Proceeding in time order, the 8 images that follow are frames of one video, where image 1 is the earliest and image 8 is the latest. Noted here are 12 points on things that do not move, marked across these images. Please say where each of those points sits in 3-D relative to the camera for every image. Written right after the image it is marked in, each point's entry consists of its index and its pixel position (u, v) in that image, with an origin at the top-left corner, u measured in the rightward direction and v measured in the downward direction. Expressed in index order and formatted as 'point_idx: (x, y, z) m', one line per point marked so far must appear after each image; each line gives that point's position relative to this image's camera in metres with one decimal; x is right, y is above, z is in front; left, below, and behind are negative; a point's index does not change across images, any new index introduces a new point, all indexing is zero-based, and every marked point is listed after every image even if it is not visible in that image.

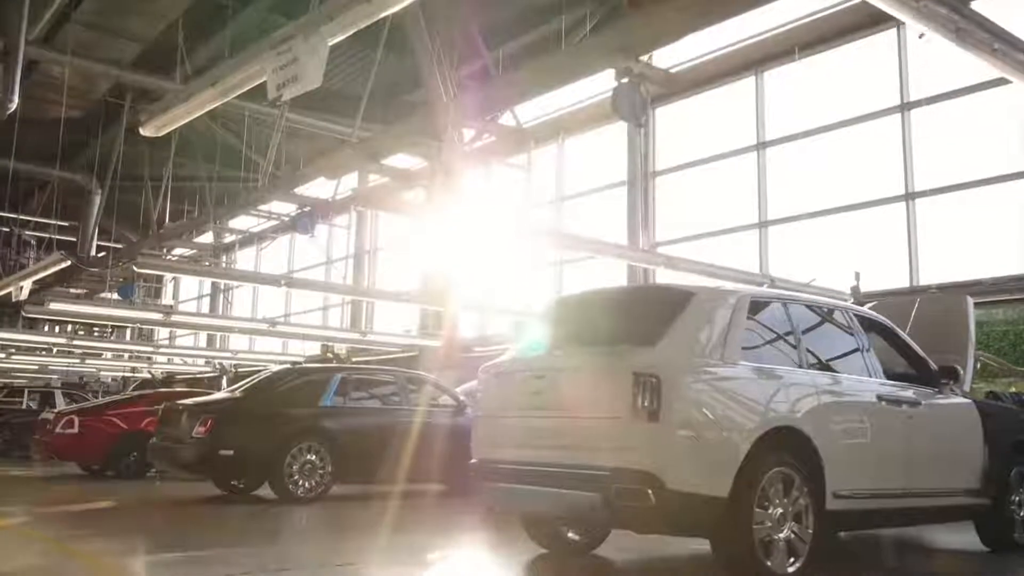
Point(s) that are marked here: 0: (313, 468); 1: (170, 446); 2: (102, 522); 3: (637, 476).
0: (-1.9, -1.7, +8.3) m
1: (-3.3, -1.5, +8.3) m
2: (-3.6, -2.0, +7.6) m
3: (+0.5, -0.8, +3.8) m
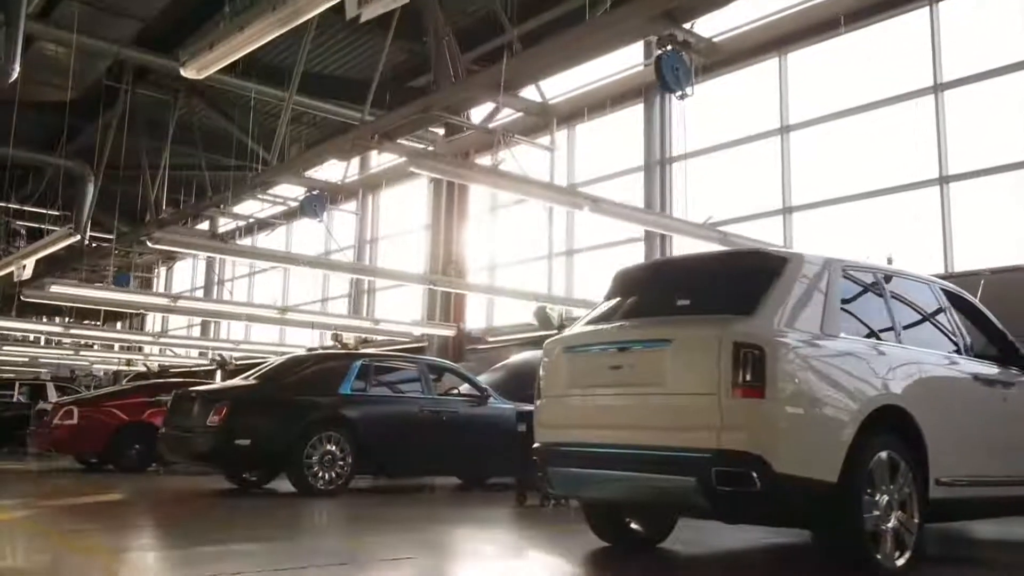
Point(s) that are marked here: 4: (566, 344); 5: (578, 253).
0: (-1.6, -1.6, +7.9) m
1: (-3.0, -1.3, +7.9) m
2: (-3.3, -1.9, +7.2) m
3: (+0.9, -0.7, +3.4) m
4: (+0.3, -0.3, +4.3) m
5: (+1.1, +0.6, +14.6) m
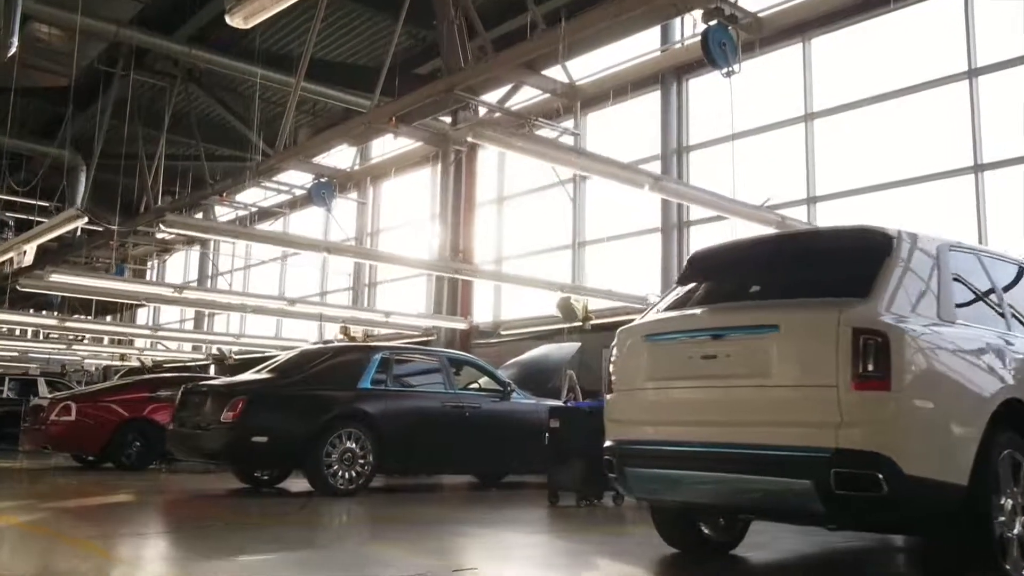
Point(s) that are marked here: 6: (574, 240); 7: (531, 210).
0: (-1.3, -1.5, +7.5) m
1: (-2.8, -1.2, +7.4) m
2: (-3.1, -1.8, +6.7) m
3: (+1.2, -0.6, +3.0) m
4: (+0.6, -0.2, +3.9) m
5: (+1.2, +0.7, +14.2) m
6: (+1.0, +0.8, +14.5) m
7: (+0.3, +1.4, +15.4) m
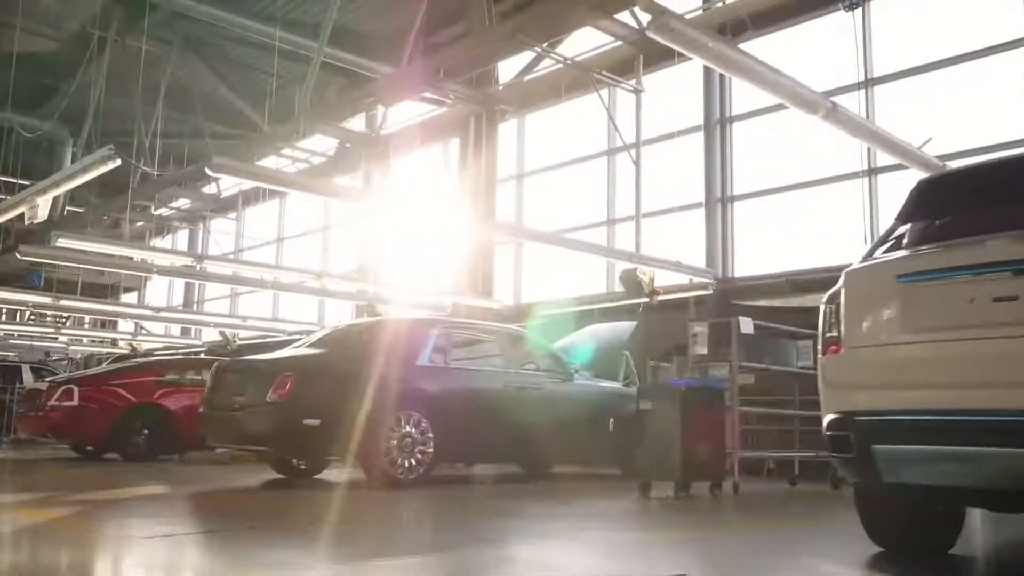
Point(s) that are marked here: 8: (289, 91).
0: (-0.7, -1.2, +6.6) m
1: (-2.1, -0.9, +6.5) m
2: (-2.5, -1.5, +5.8) m
3: (+1.9, -0.4, +2.2) m
4: (+1.3, +0.1, +3.0) m
5: (+1.7, +1.0, +13.4) m
6: (+1.4, +1.1, +13.7) m
7: (+0.7, +1.7, +14.6) m
8: (-4.2, +3.7, +16.5) m
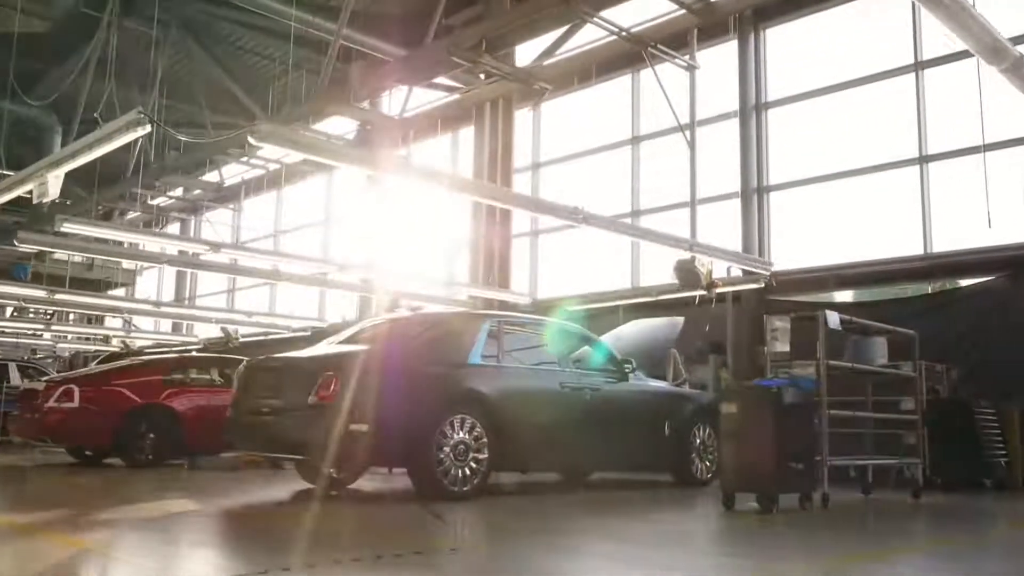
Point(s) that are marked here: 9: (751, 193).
0: (-0.3, -1.1, +5.9) m
1: (-1.7, -0.9, +5.8) m
2: (-2.0, -1.4, +5.1) m
3: (+2.5, -0.3, +1.6) m
4: (+1.8, +0.1, +2.4) m
5: (+1.9, +1.1, +12.8) m
6: (+1.7, +1.2, +13.1) m
7: (+1.0, +1.8, +13.9) m
8: (-4.0, +3.8, +15.8) m
9: (+3.1, +1.2, +11.5) m
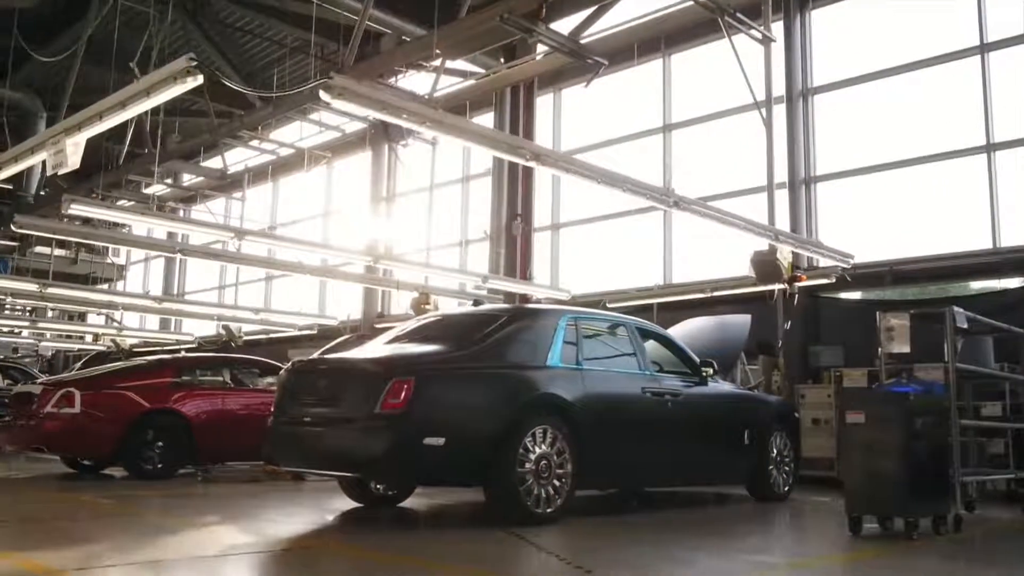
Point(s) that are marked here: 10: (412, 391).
0: (+0.2, -1.1, +5.2) m
1: (-1.2, -0.8, +5.0) m
2: (-1.5, -1.3, +4.3) m
3: (+3.1, -0.3, +0.9) m
4: (+2.4, +0.2, +1.7) m
5: (+2.3, +1.1, +12.1) m
6: (+2.0, +1.2, +12.3) m
7: (+1.3, +1.8, +13.2) m
8: (-3.7, +3.9, +14.9) m
9: (+3.5, +1.3, +10.8) m
10: (-0.6, -0.6, +4.8) m
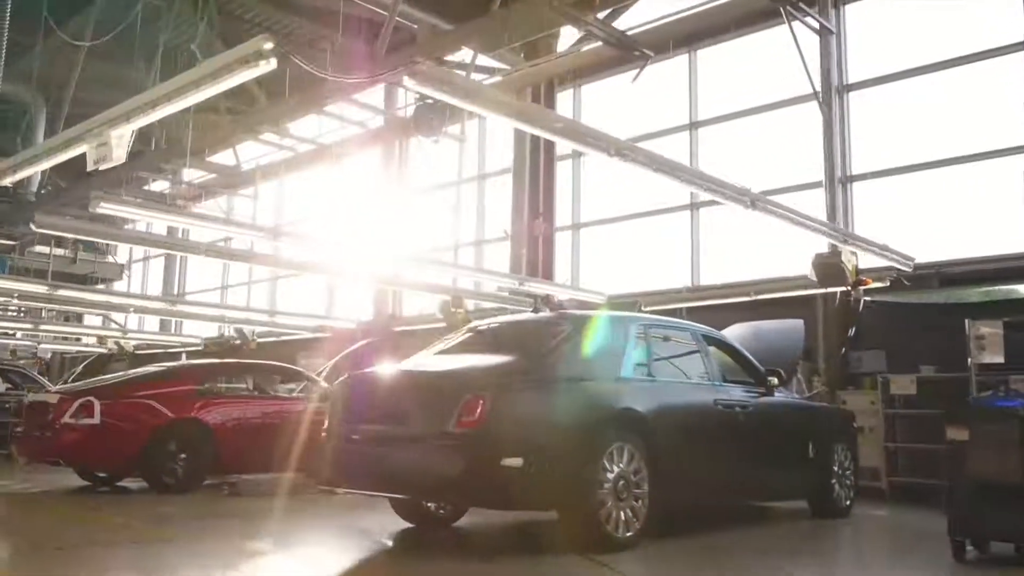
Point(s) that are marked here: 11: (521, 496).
0: (+0.6, -1.1, +4.8) m
1: (-0.8, -0.8, +4.6) m
2: (-1.1, -1.4, +3.9) m
3: (+3.6, -0.3, +0.6) m
4: (+2.9, +0.1, +1.4) m
5: (+2.6, +1.1, +11.7) m
6: (+2.4, +1.2, +12.0) m
7: (+1.6, +1.8, +12.8) m
8: (-3.4, +3.8, +14.5) m
9: (+3.9, +1.3, +10.4) m
10: (-0.2, -0.6, +4.4) m
11: (0.0, -1.0, +4.4) m
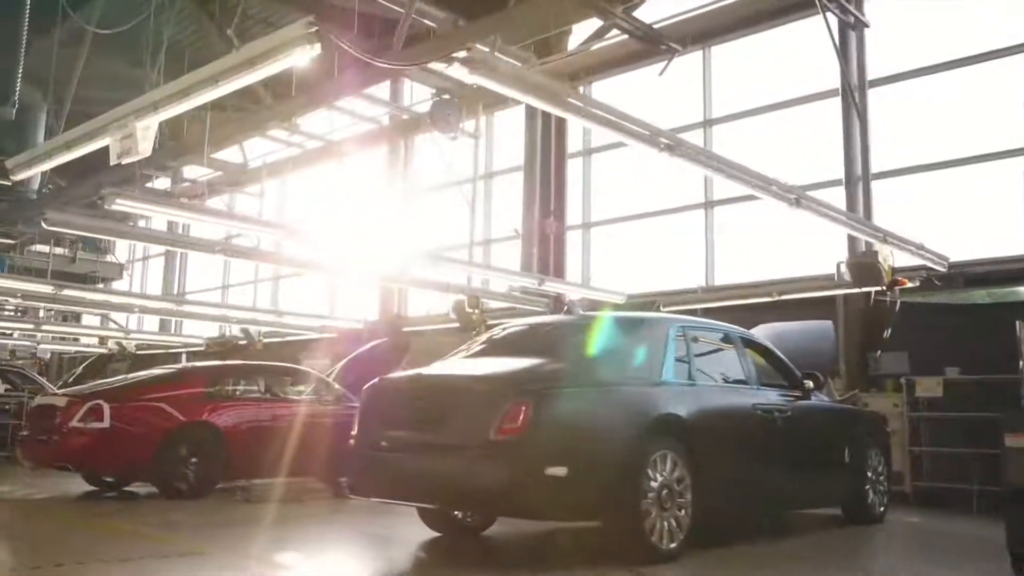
0: (+0.8, -1.1, +4.6) m
1: (-0.6, -0.8, +4.4) m
2: (-0.9, -1.4, +3.7) m
3: (+3.8, -0.3, +0.4) m
4: (+3.1, +0.1, +1.2) m
5: (+2.8, +1.1, +11.5) m
6: (+2.5, +1.2, +11.8) m
7: (+1.8, +1.8, +12.6) m
8: (-3.3, +3.9, +14.2) m
9: (+4.0, +1.3, +10.3) m
10: (0.0, -0.6, +4.2) m
11: (+0.2, -1.0, +4.2) m
